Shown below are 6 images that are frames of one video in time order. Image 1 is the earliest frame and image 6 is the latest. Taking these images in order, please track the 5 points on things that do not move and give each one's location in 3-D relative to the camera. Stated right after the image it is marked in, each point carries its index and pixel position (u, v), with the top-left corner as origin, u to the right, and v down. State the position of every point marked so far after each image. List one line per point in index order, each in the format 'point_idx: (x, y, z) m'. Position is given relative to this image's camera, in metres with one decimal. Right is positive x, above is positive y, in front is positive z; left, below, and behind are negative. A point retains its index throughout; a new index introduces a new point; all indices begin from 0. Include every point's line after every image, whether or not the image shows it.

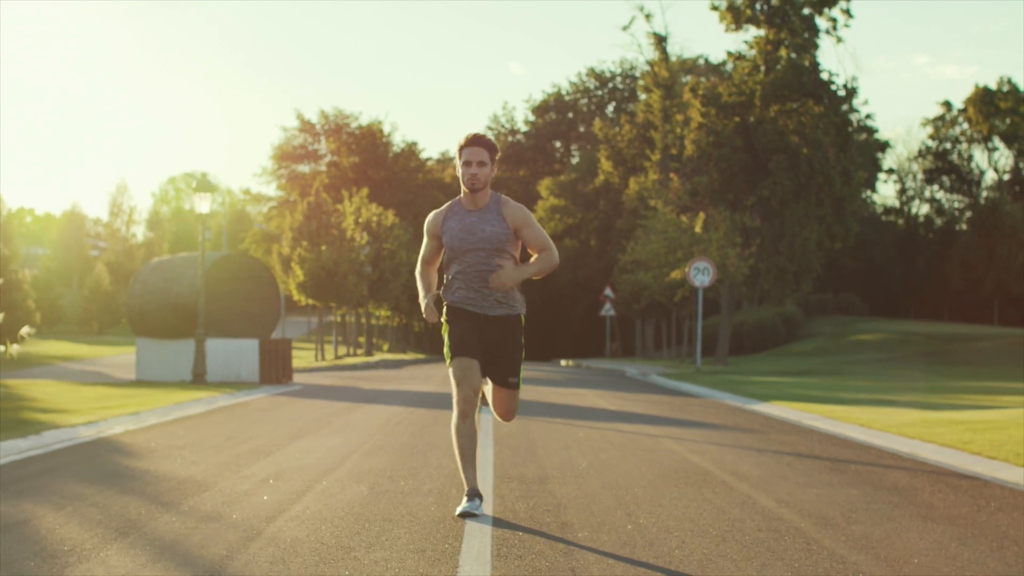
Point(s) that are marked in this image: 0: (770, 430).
0: (+2.5, -1.4, +11.8) m
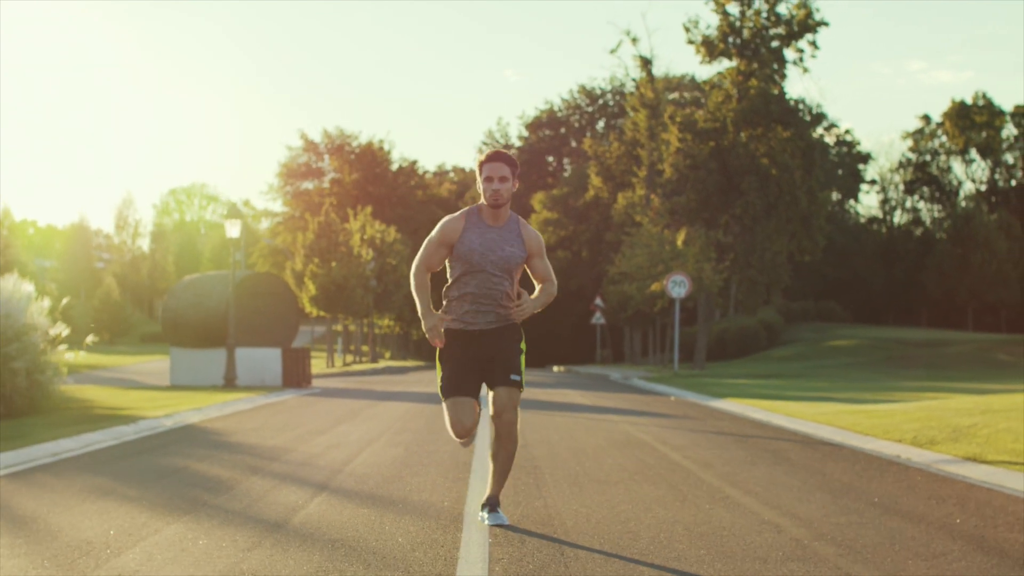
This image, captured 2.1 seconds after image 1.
0: (+2.4, -1.6, +14.9) m
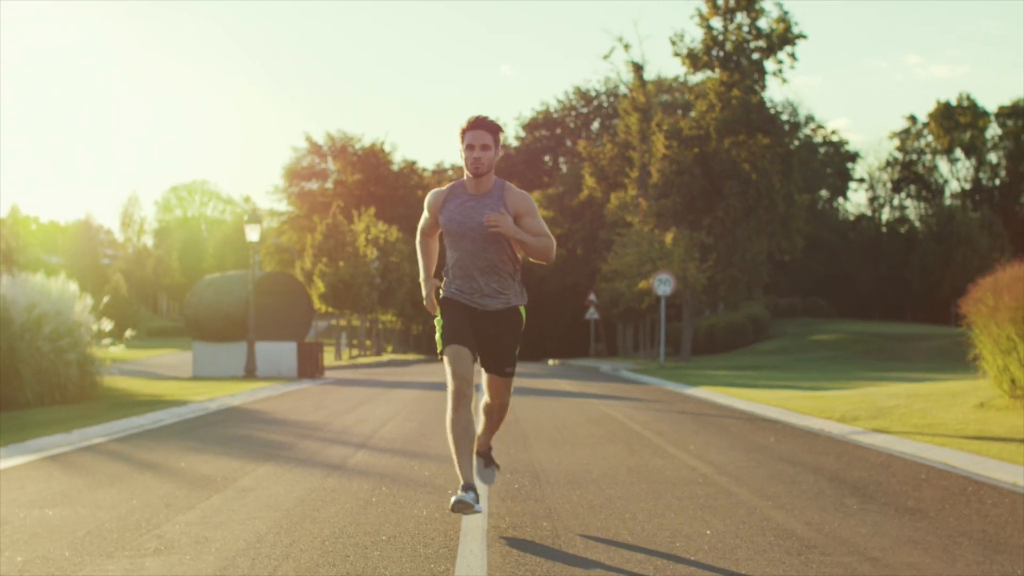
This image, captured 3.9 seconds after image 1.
0: (+2.4, -1.6, +17.3) m
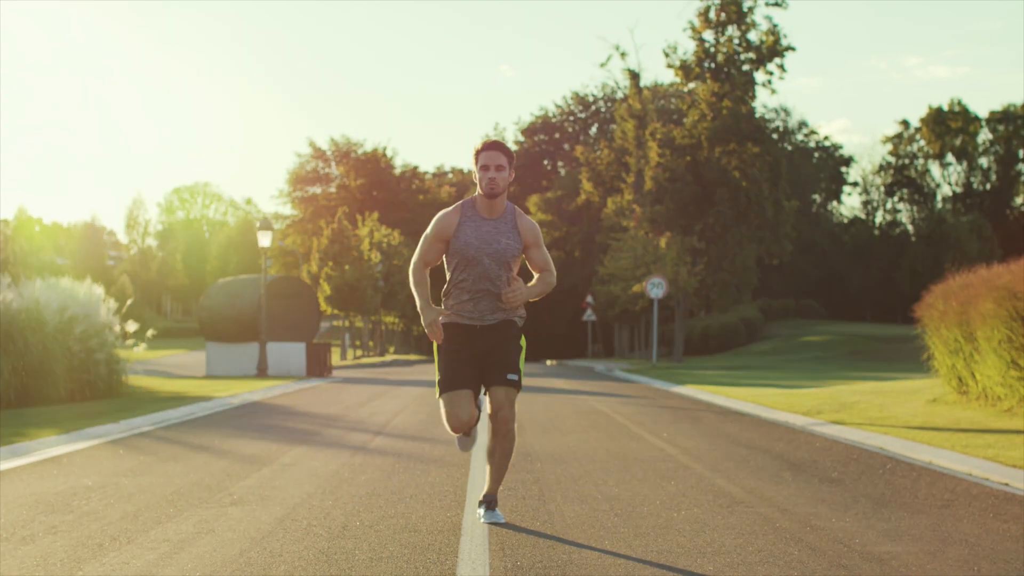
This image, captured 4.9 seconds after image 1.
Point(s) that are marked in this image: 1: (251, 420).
0: (+2.3, -1.7, +18.8) m
1: (-2.9, -1.5, +13.4) m
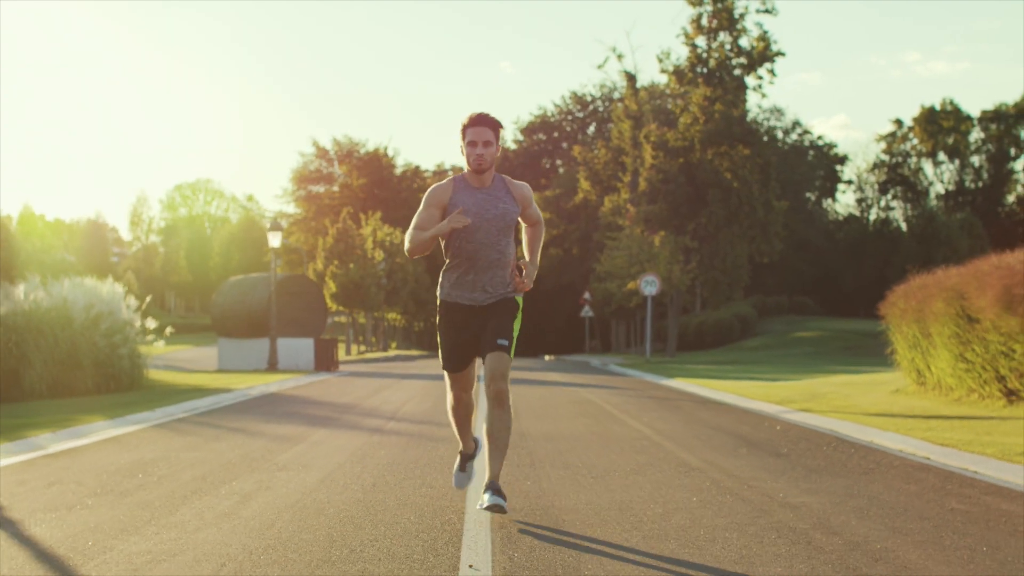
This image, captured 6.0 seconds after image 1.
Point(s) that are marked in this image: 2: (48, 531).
0: (+2.3, -1.7, +20.2) m
1: (-2.9, -1.5, +14.8) m
2: (-2.1, -1.1, +5.6) m
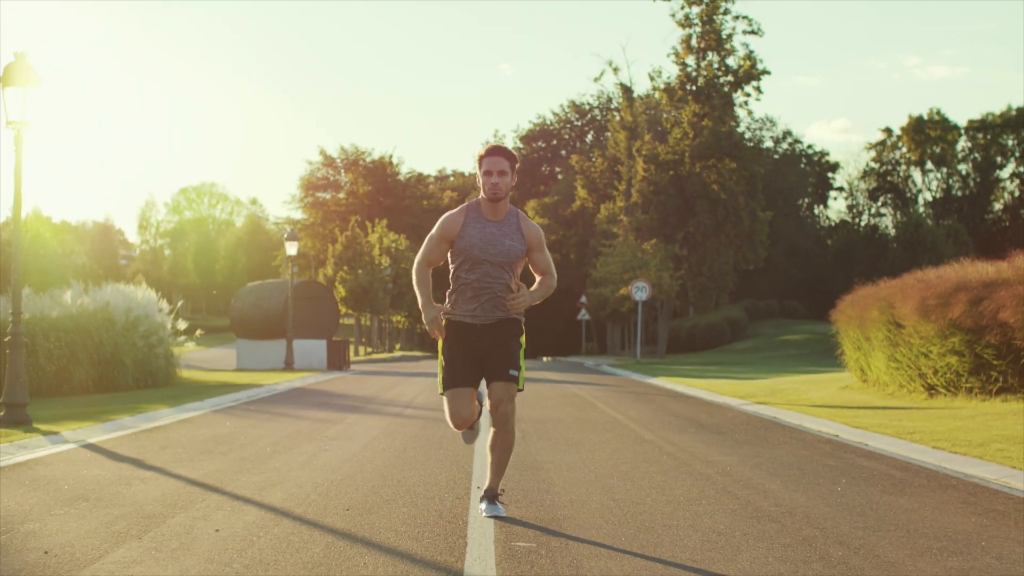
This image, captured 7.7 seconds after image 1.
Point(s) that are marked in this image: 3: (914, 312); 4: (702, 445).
0: (+2.3, -1.8, +22.7) m
1: (-3.0, -1.6, +17.3) m
2: (-2.2, -1.2, +8.1) m
3: (+5.2, -0.3, +15.7) m
4: (+1.6, -1.4, +10.5) m
